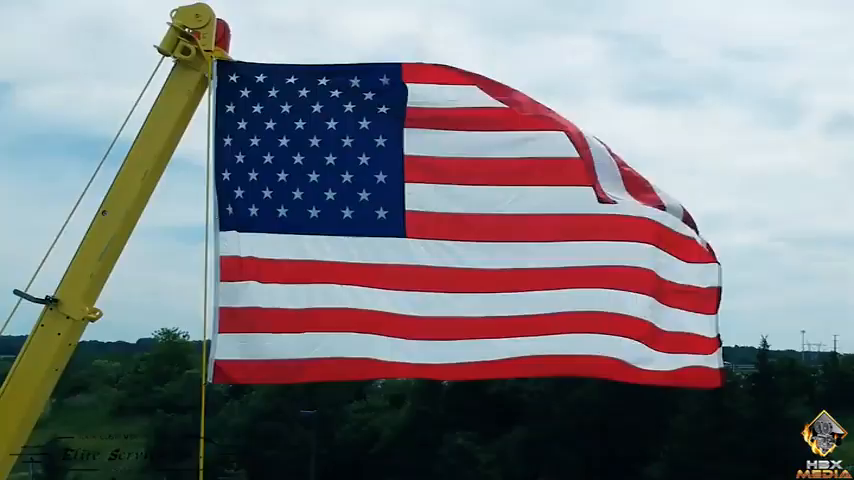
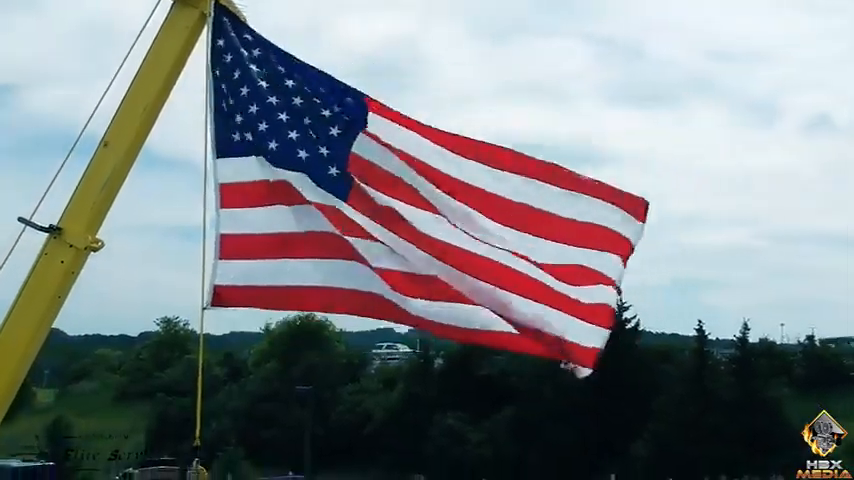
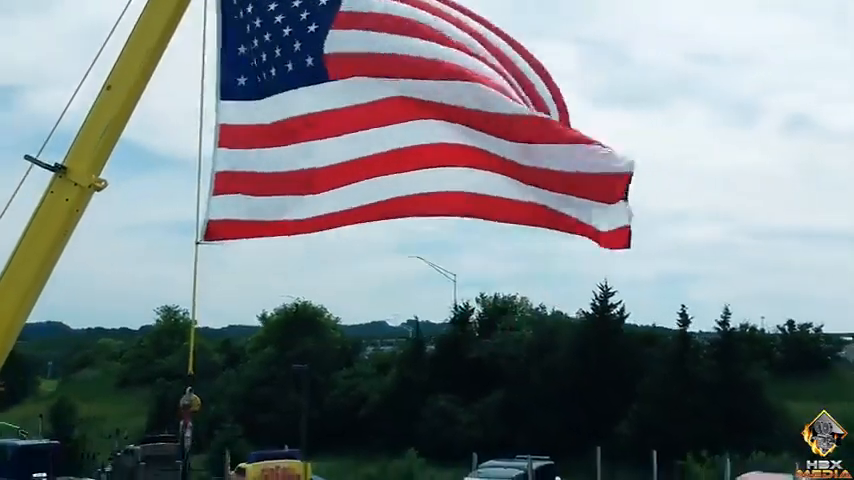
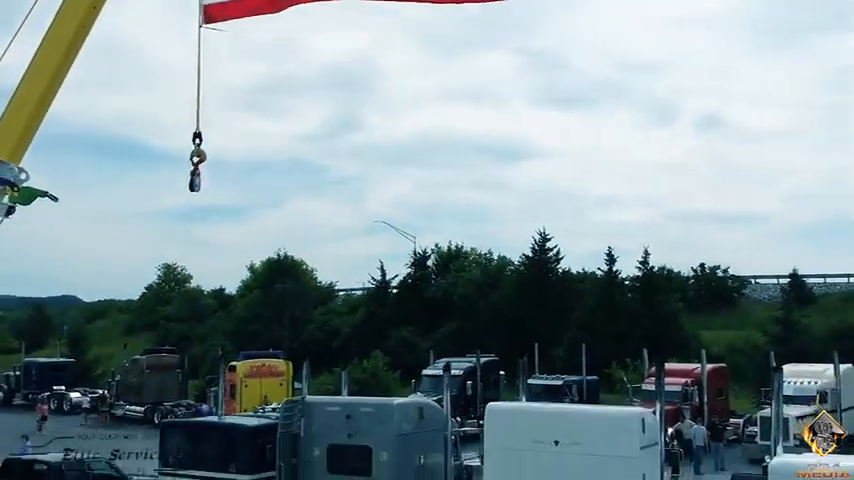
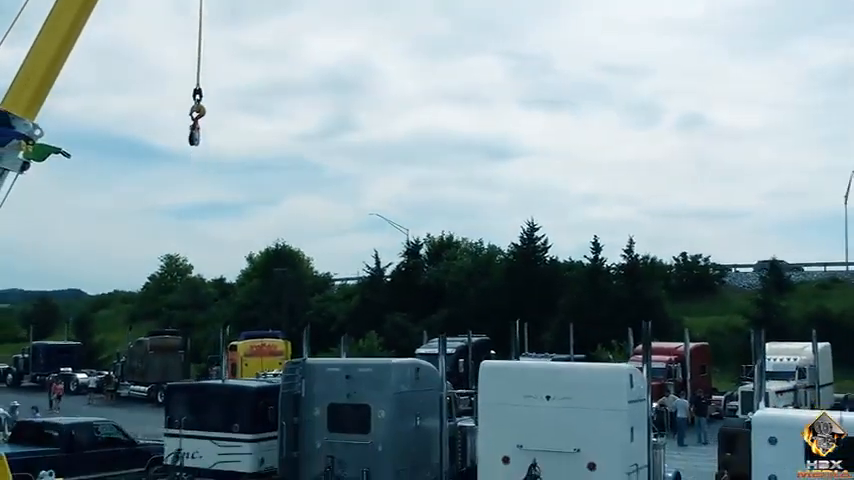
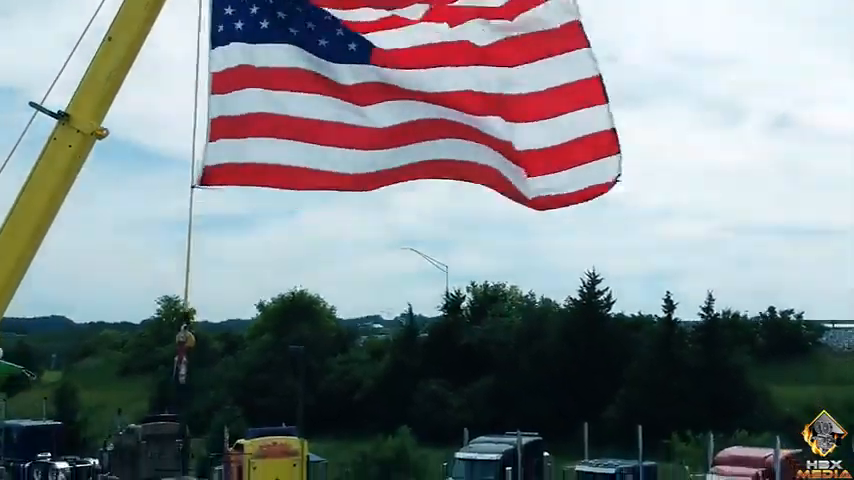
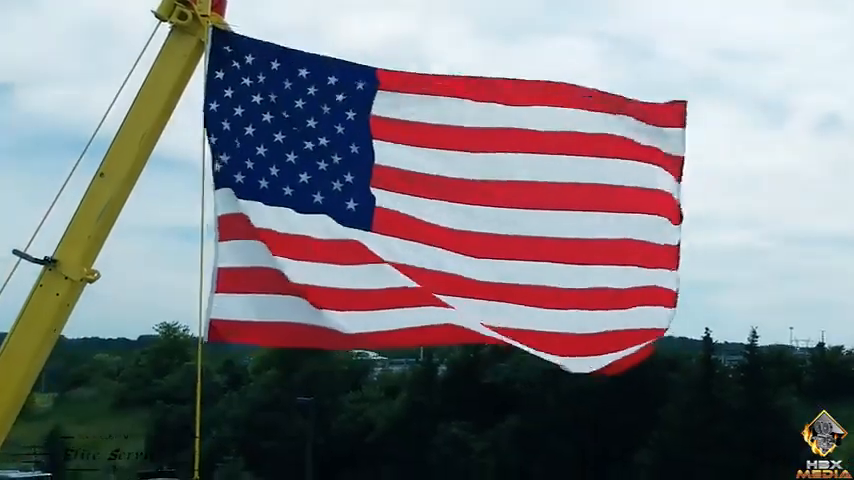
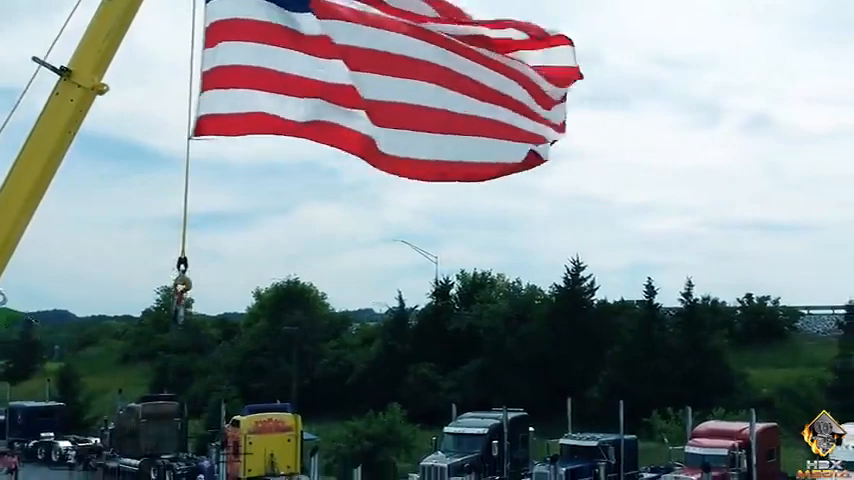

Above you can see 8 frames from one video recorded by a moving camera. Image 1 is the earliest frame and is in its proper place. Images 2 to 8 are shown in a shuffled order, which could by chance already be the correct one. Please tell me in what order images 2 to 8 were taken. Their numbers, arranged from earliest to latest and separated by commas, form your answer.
7, 2, 3, 6, 8, 4, 5
